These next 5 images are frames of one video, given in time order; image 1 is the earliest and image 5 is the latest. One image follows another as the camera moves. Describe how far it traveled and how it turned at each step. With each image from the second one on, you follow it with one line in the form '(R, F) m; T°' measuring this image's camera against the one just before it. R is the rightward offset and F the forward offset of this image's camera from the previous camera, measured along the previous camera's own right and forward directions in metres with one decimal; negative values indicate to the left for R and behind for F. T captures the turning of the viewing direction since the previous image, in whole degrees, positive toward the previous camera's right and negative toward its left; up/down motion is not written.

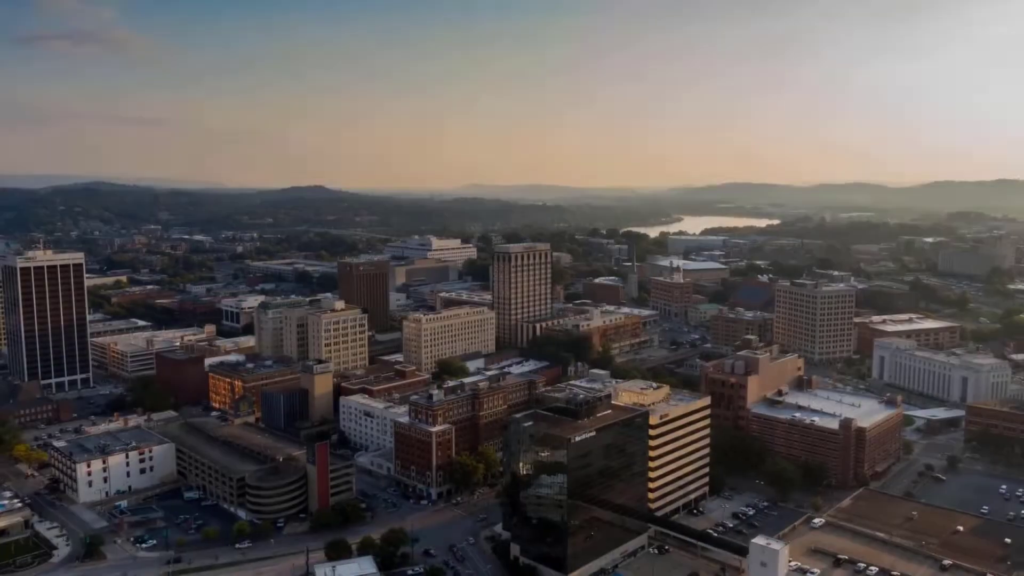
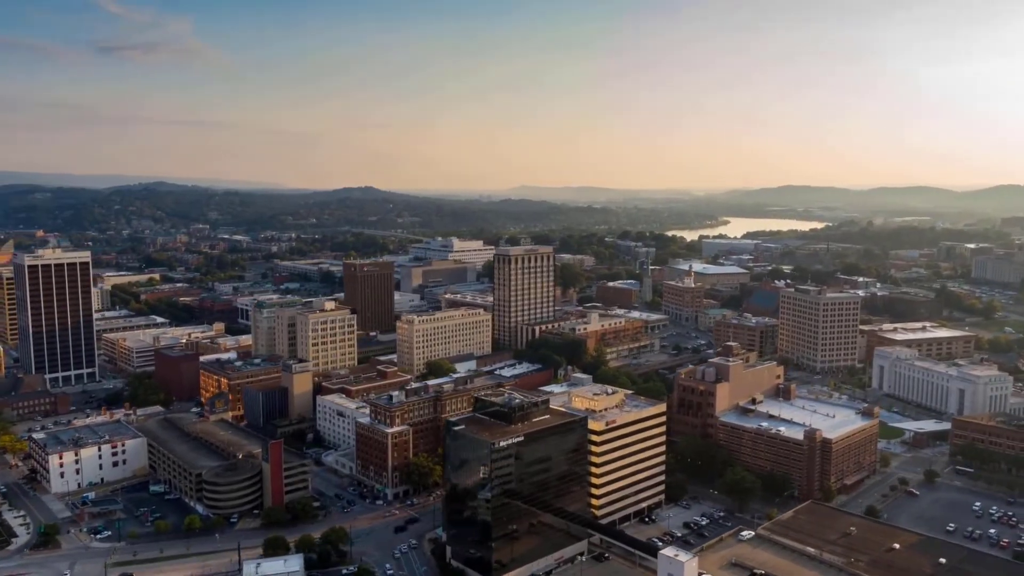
(+4.7, +0.2) m; -4°
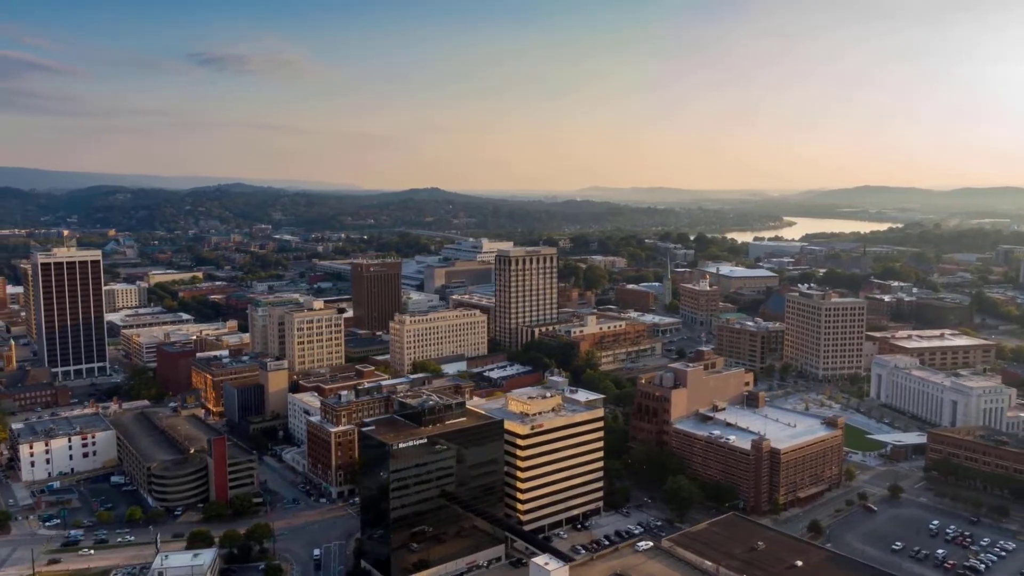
(+6.3, +0.5) m; -5°
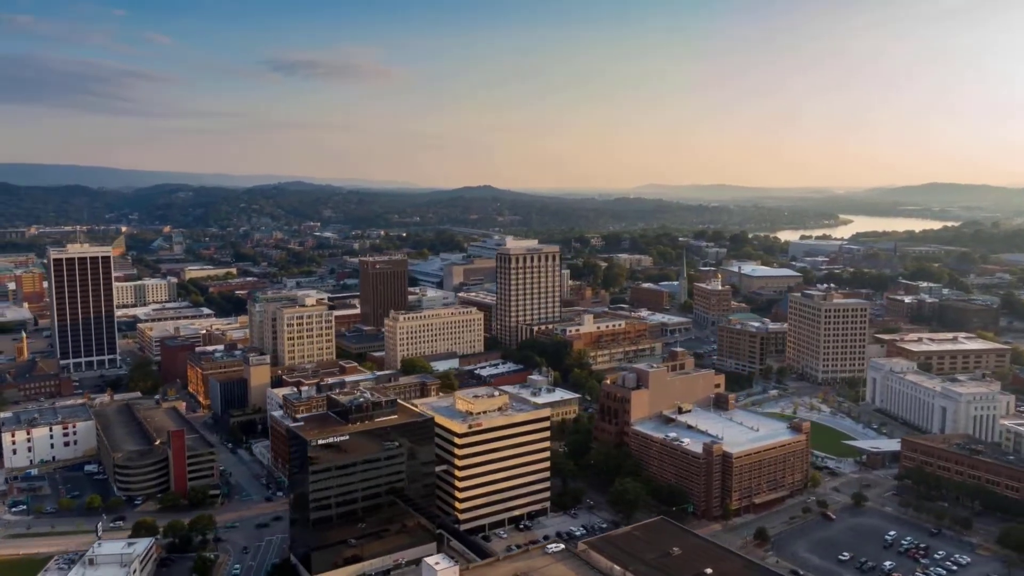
(+5.1, +0.4) m; -4°
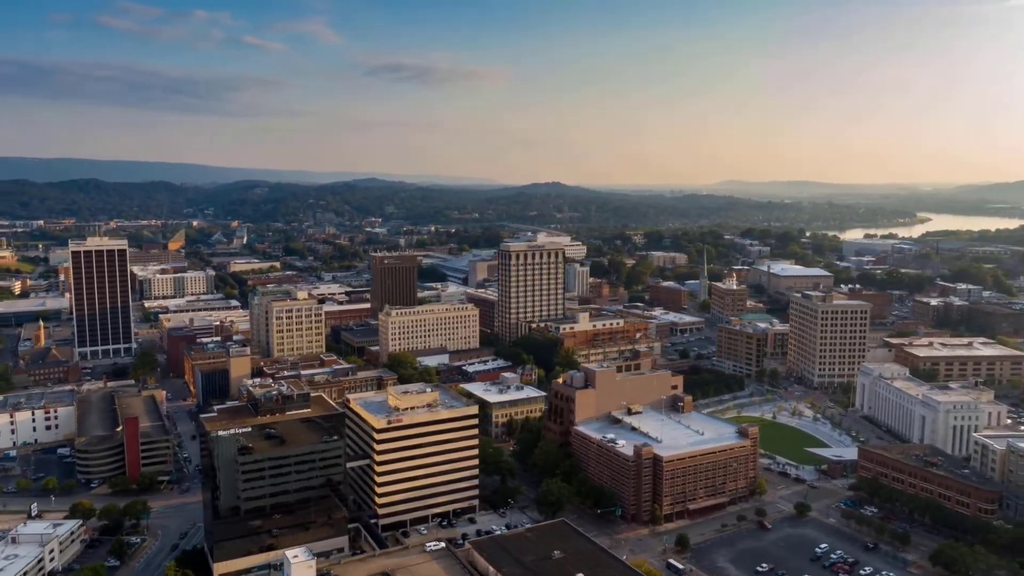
(+6.7, +0.5) m; -5°
